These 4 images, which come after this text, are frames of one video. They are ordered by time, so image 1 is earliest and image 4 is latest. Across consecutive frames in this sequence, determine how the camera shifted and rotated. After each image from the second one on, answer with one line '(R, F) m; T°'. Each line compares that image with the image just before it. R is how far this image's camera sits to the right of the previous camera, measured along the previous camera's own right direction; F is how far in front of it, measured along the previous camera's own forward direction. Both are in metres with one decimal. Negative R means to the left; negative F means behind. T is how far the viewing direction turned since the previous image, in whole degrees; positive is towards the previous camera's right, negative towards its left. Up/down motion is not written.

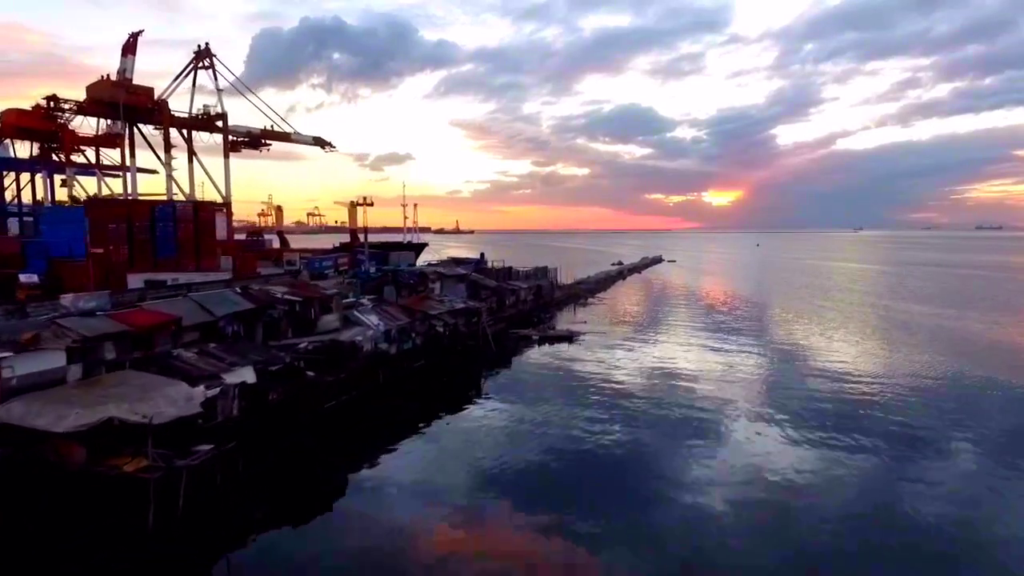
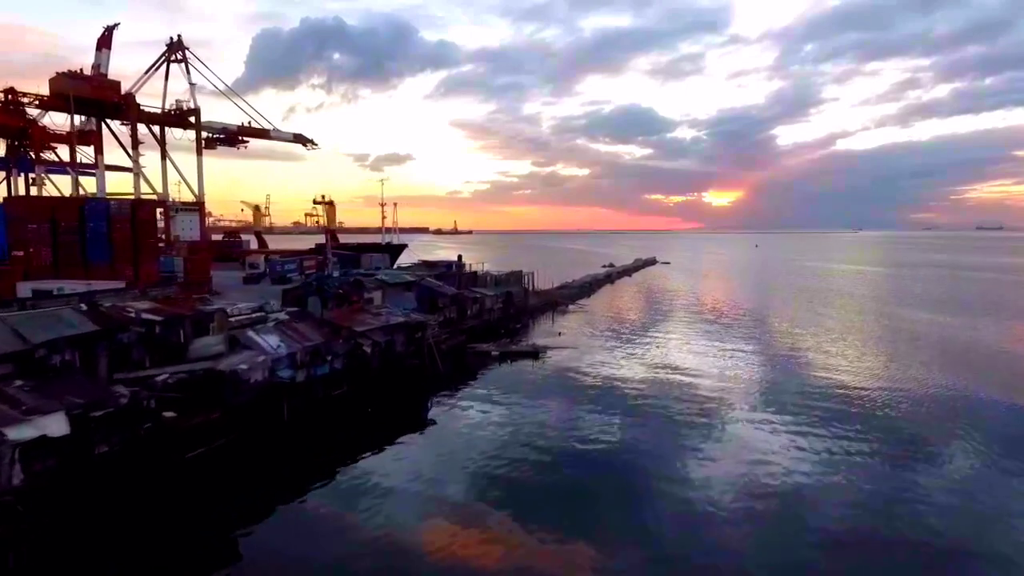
(+0.8, +1.4) m; 0°
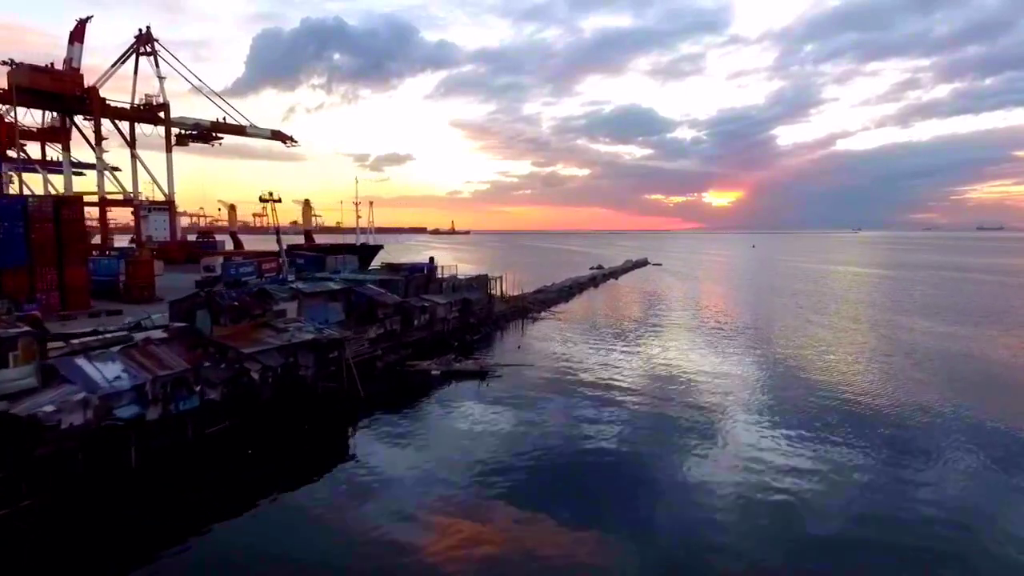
(+0.9, +1.3) m; 0°
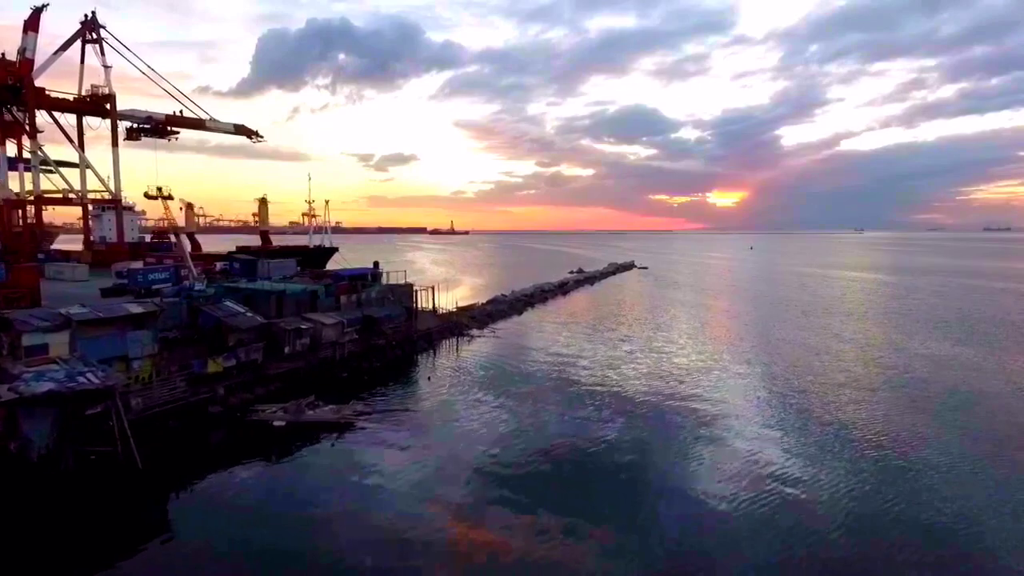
(+1.5, +2.2) m; 0°
